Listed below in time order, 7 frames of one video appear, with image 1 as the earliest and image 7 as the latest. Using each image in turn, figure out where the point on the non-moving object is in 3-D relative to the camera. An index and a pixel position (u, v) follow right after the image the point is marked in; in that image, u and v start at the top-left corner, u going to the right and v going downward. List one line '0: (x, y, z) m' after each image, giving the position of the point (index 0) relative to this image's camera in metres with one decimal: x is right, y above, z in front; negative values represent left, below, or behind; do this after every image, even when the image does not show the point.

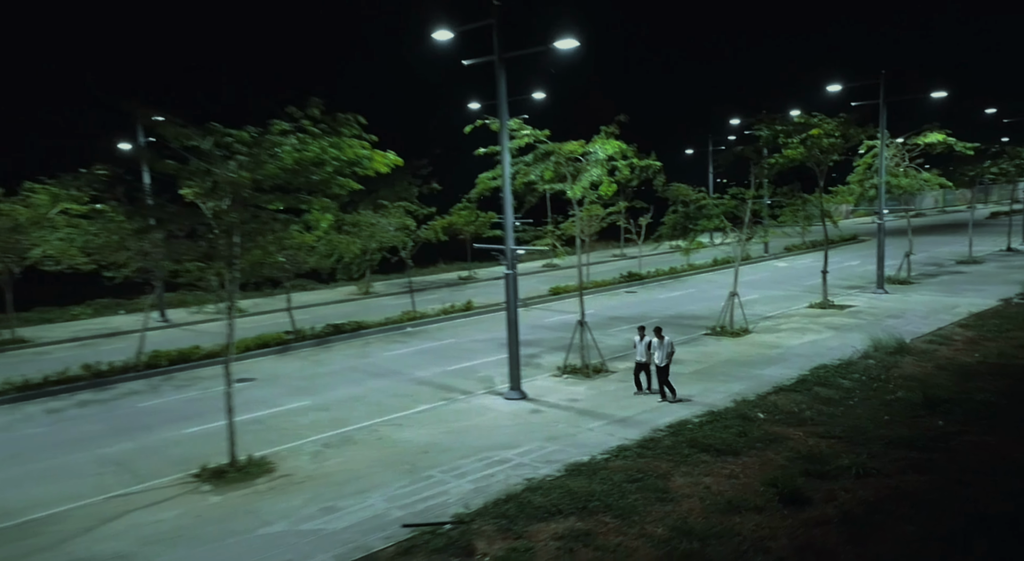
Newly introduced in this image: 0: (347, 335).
0: (-4.3, -1.4, +18.9) m
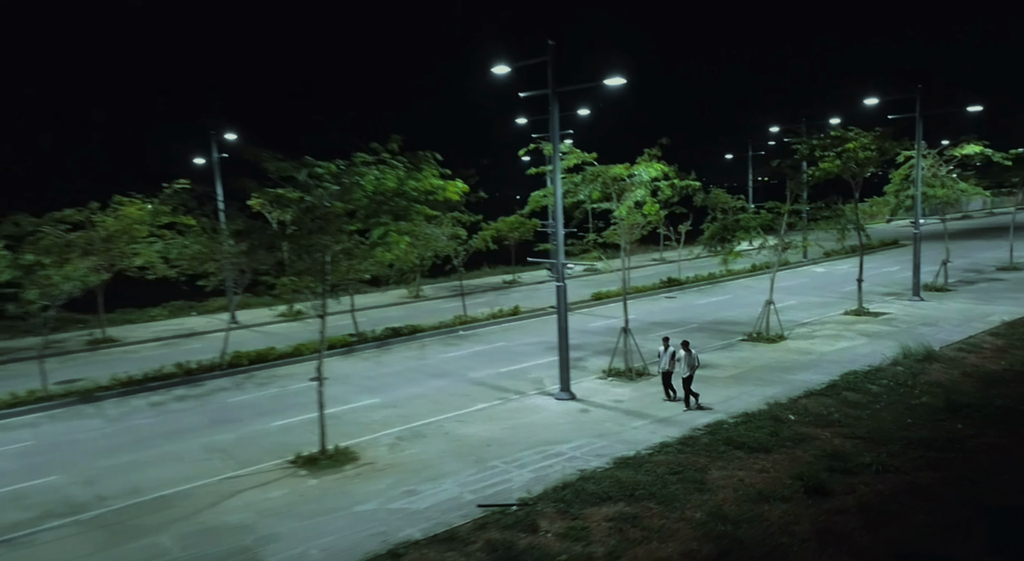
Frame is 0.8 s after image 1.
0: (-3.0, -1.6, +20.3) m
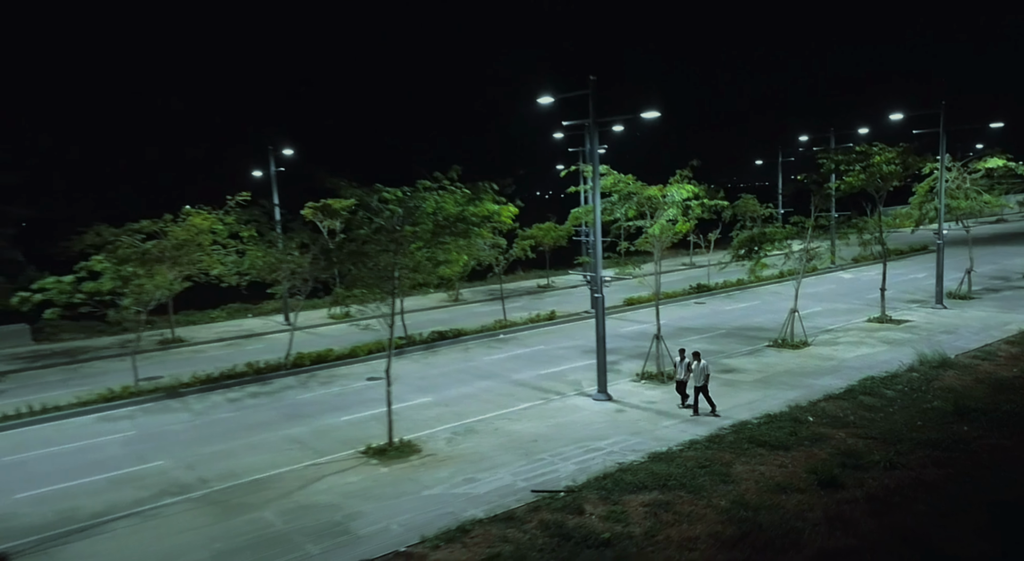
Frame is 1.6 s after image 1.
0: (-1.8, -1.8, +21.8) m
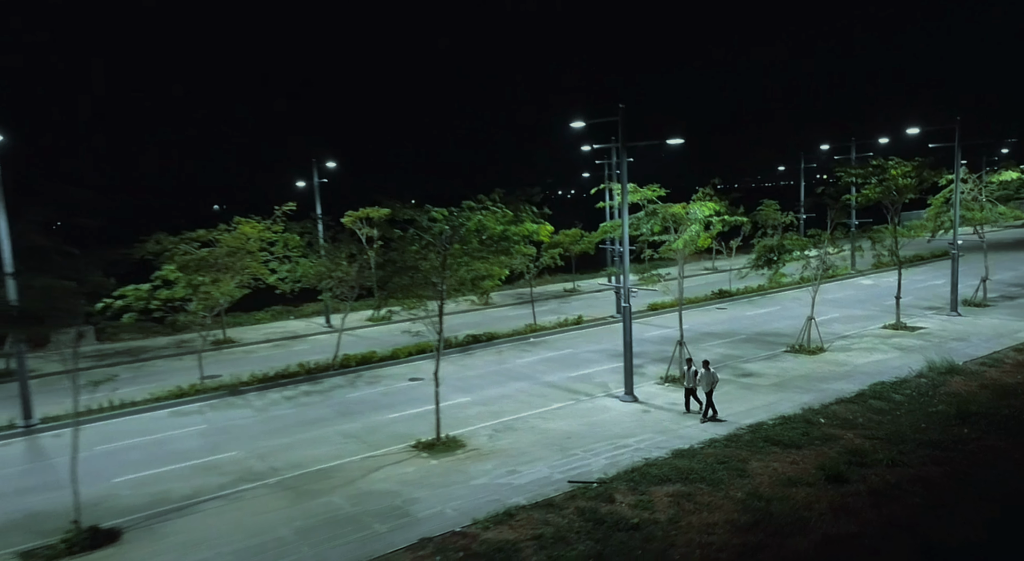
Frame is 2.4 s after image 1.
0: (-0.9, -2.0, +23.2) m
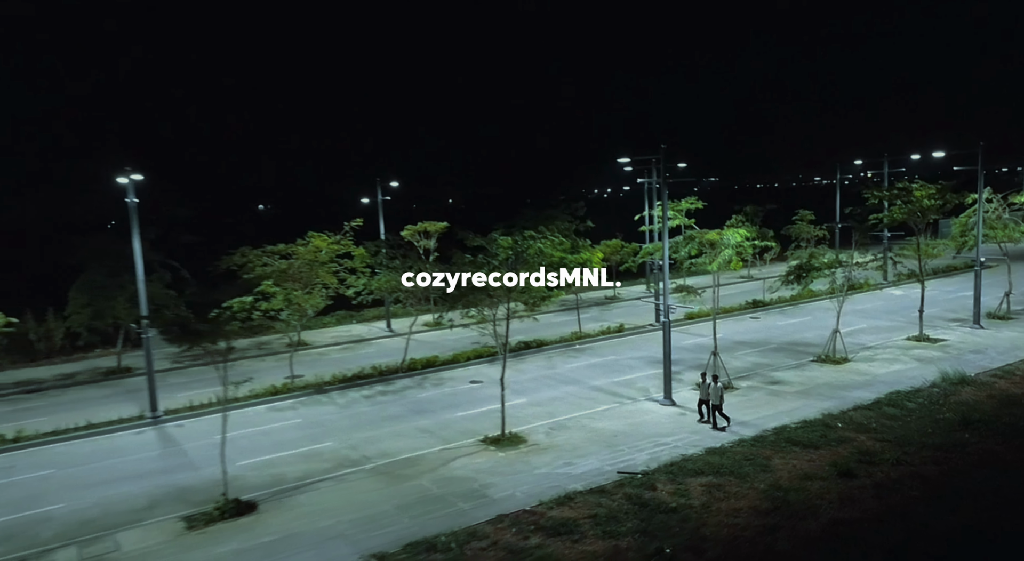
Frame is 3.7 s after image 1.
0: (+0.7, -2.4, +25.4) m
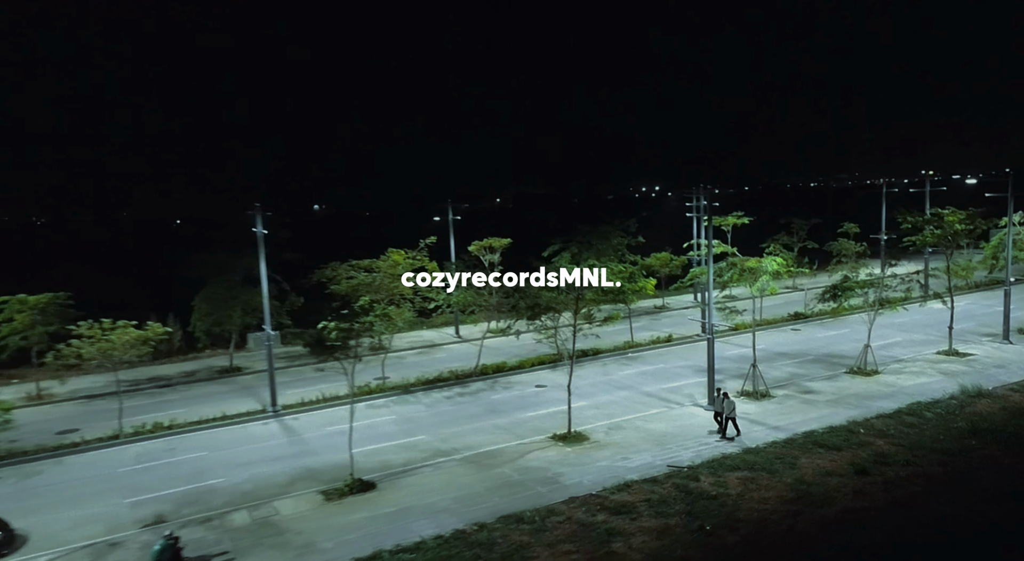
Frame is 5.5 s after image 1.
0: (+3.0, -2.9, +28.3) m
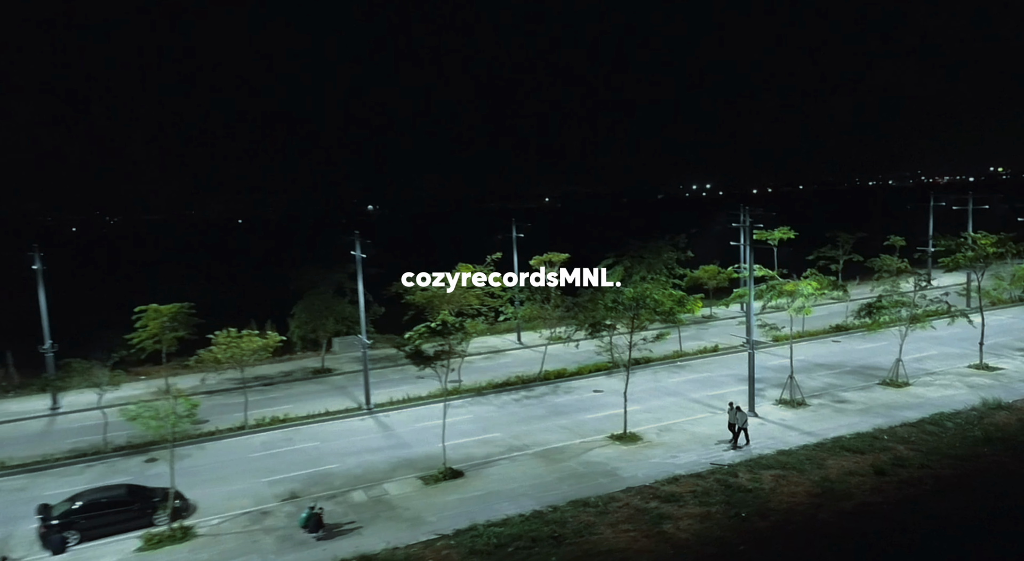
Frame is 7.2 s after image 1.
0: (+5.5, -3.5, +31.1) m
